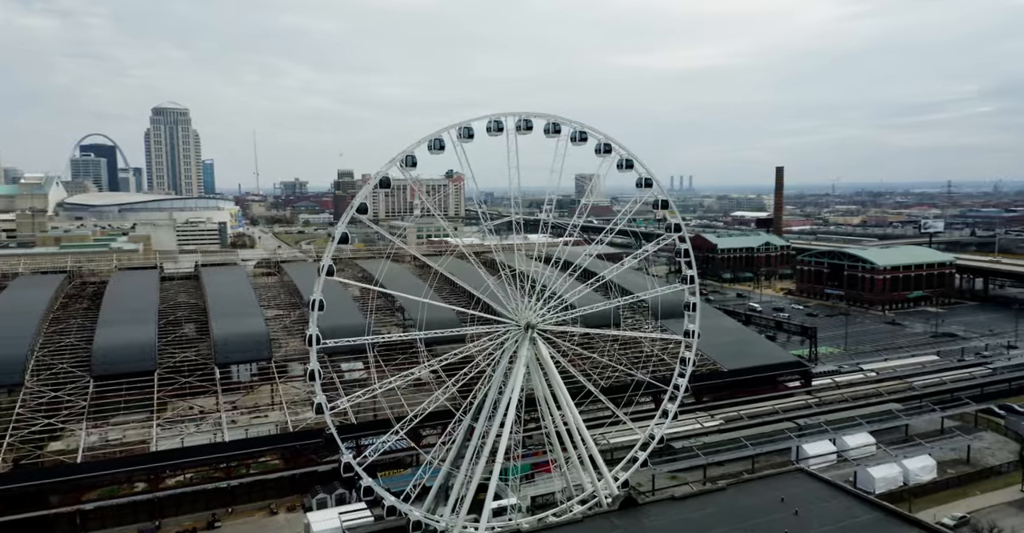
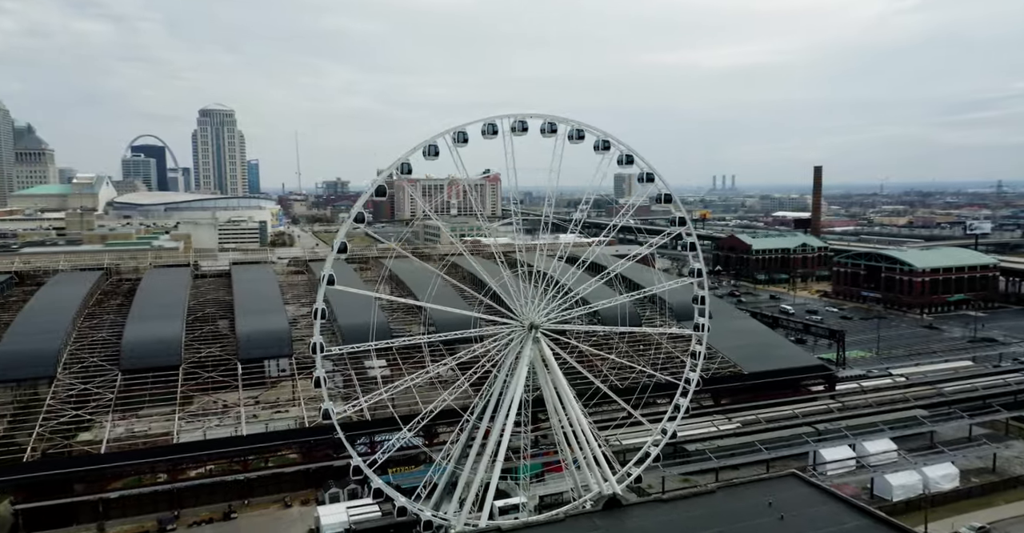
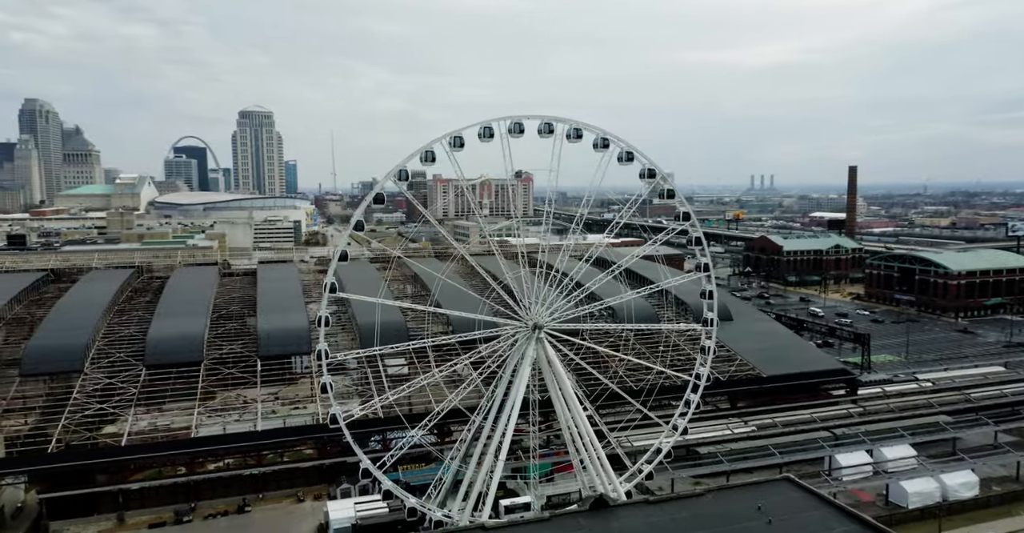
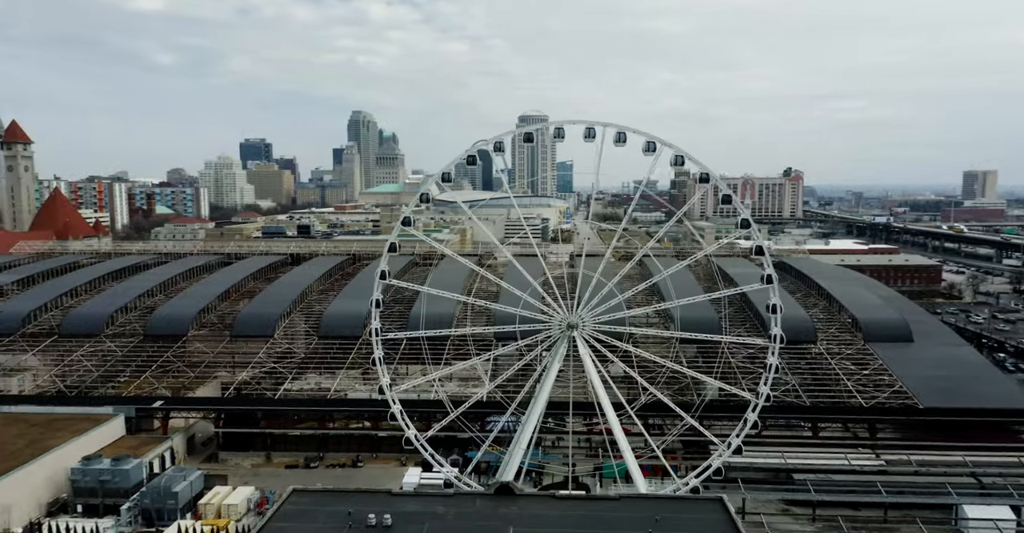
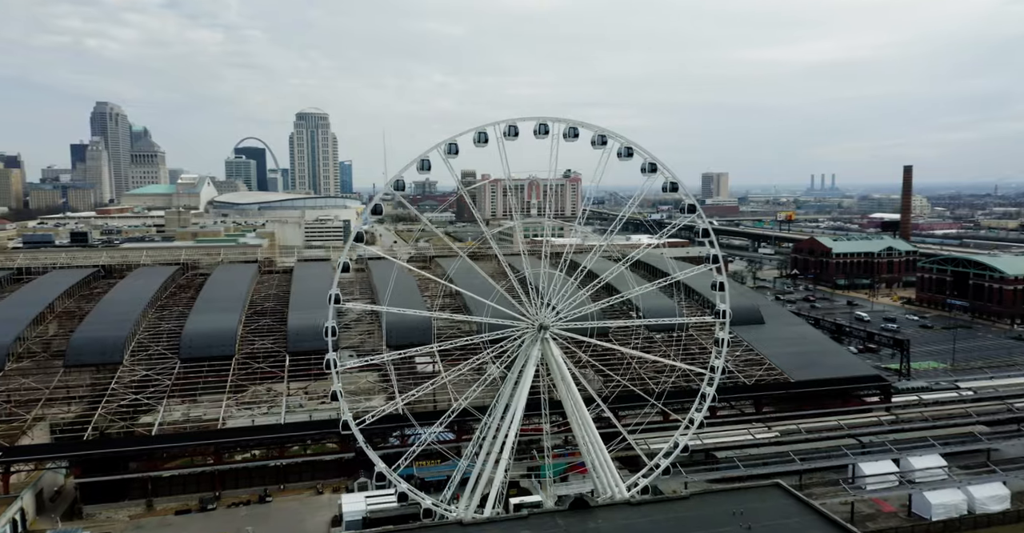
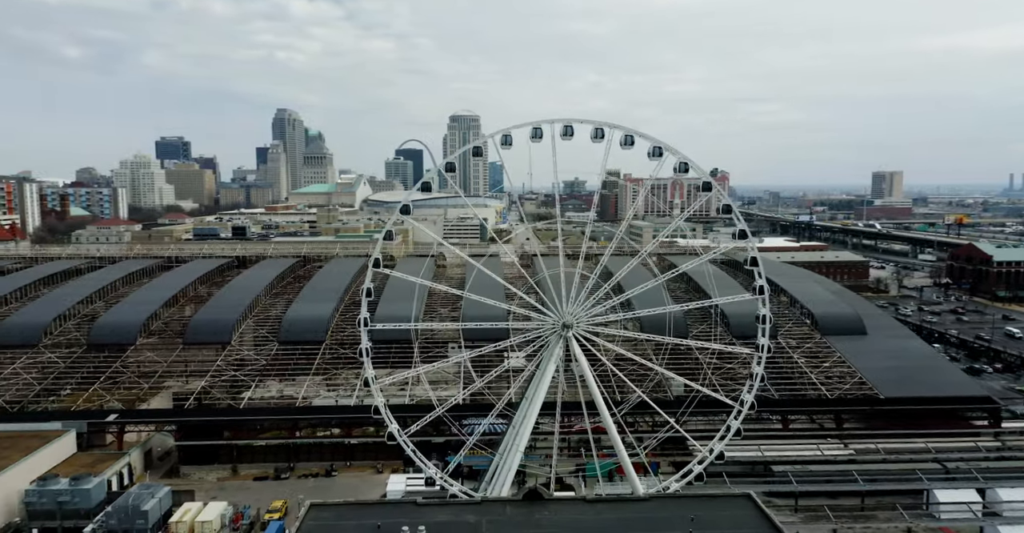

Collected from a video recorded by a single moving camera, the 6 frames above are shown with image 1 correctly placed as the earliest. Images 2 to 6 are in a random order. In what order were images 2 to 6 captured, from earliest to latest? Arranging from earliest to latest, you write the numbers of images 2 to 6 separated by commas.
2, 3, 5, 6, 4
